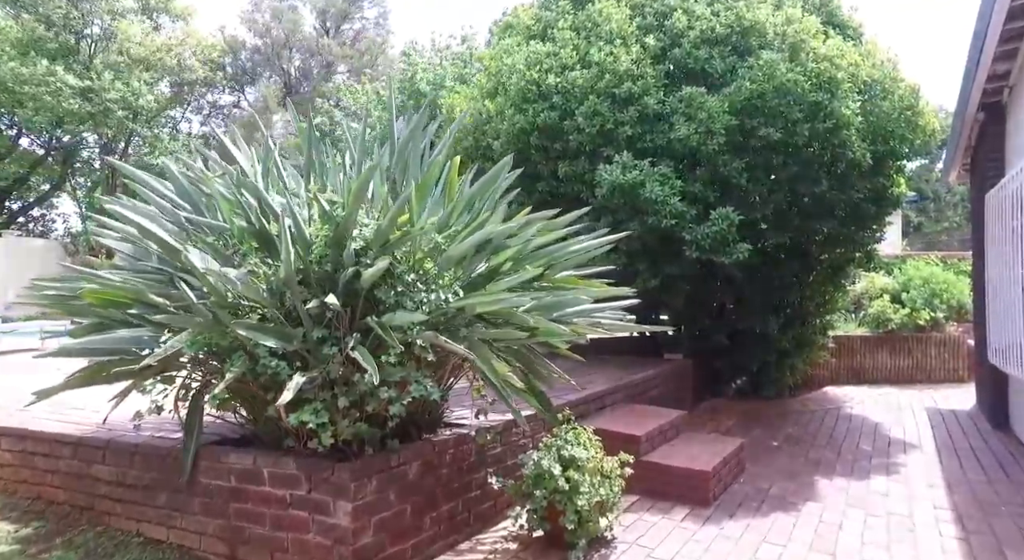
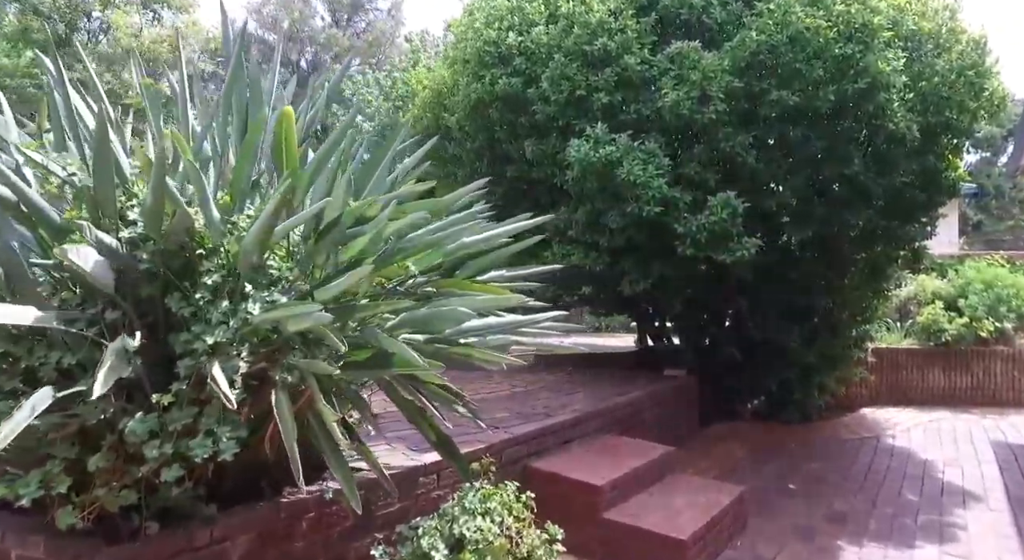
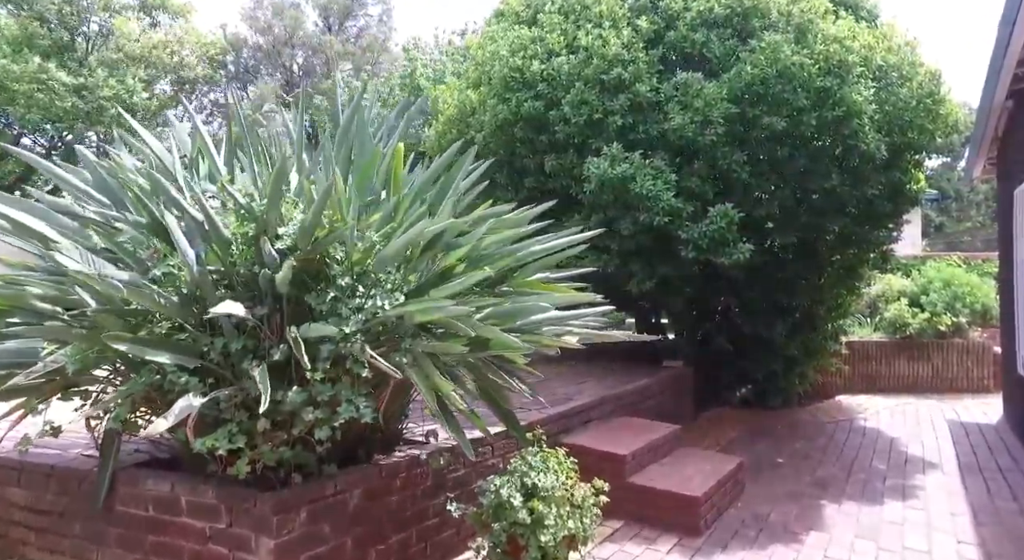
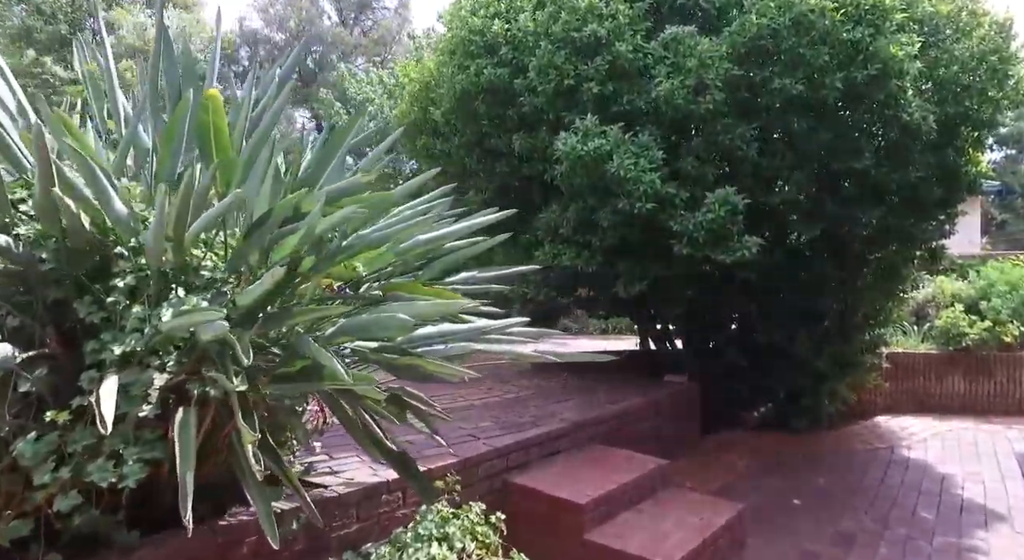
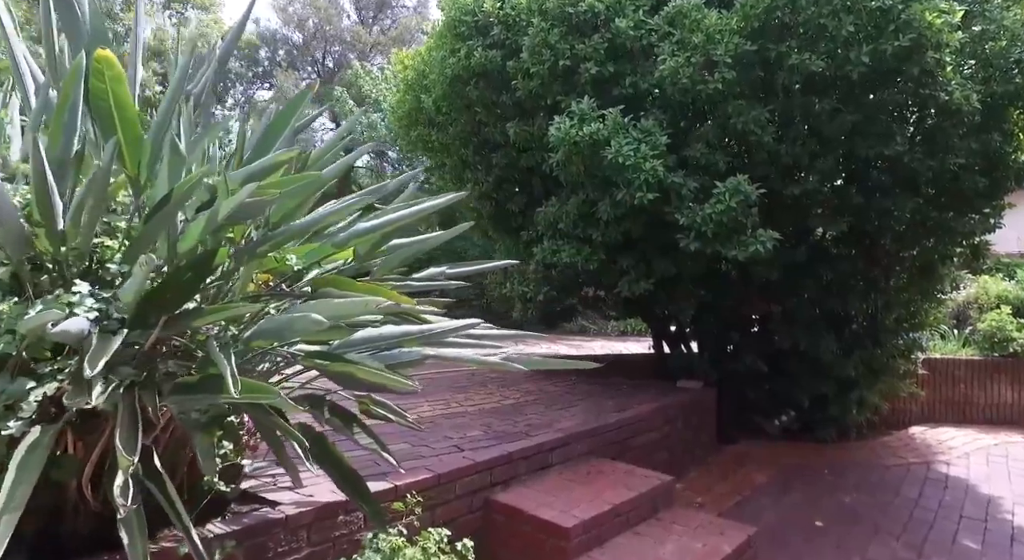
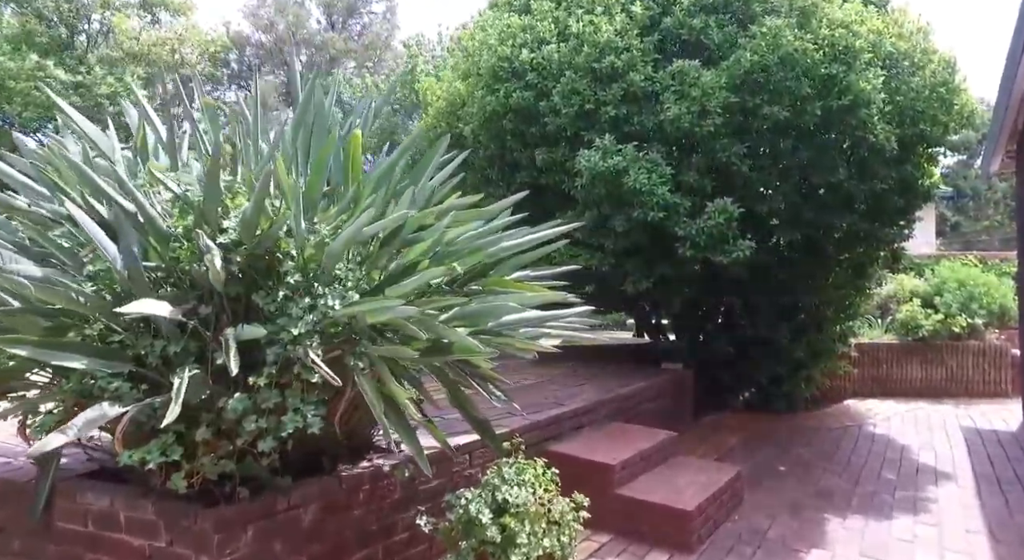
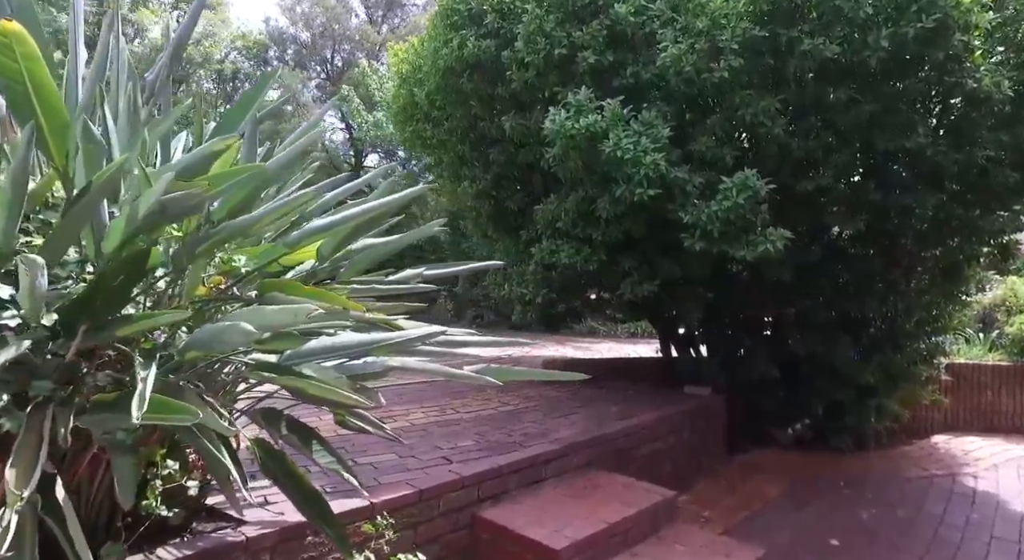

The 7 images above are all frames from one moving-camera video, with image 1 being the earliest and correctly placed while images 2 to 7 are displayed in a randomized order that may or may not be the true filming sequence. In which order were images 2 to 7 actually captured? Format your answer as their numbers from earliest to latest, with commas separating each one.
3, 6, 2, 4, 5, 7
